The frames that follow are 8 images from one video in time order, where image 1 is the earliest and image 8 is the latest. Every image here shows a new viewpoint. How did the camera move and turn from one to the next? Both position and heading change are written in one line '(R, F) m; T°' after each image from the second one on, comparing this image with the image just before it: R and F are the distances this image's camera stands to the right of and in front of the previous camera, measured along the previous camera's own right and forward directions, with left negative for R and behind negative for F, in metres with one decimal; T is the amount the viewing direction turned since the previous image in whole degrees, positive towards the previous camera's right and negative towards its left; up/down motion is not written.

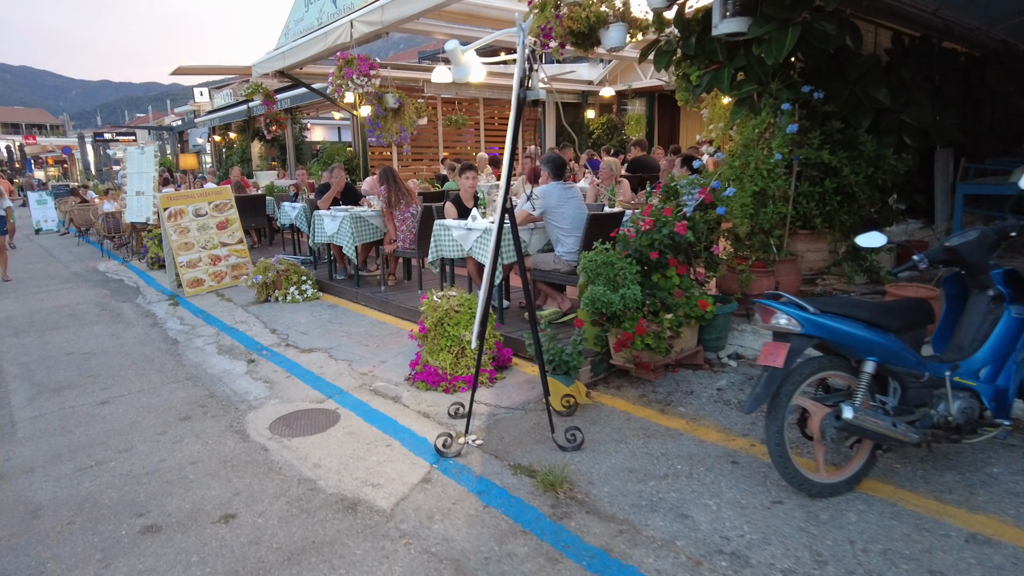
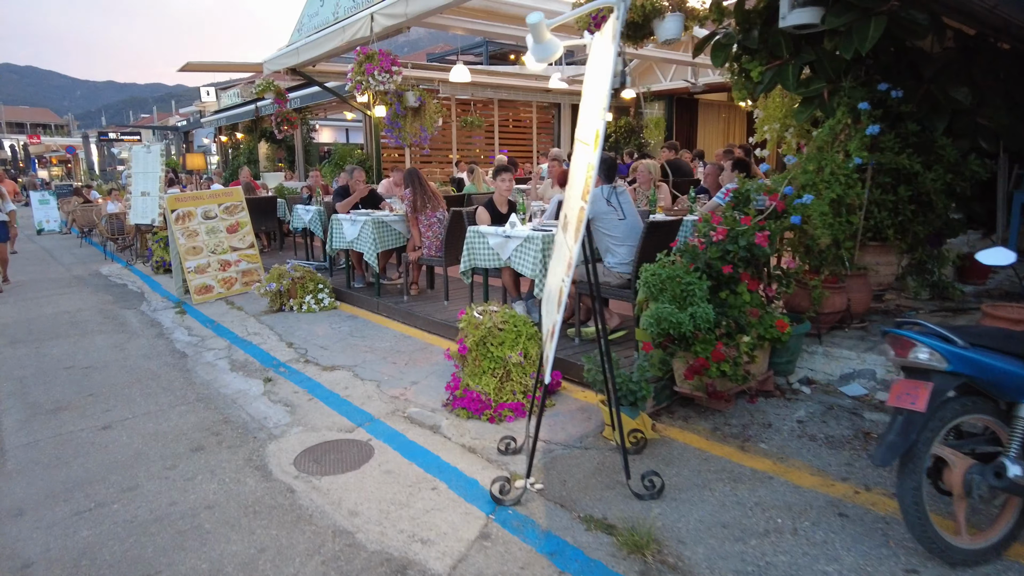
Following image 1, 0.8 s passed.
(-0.3, +0.5) m; 0°
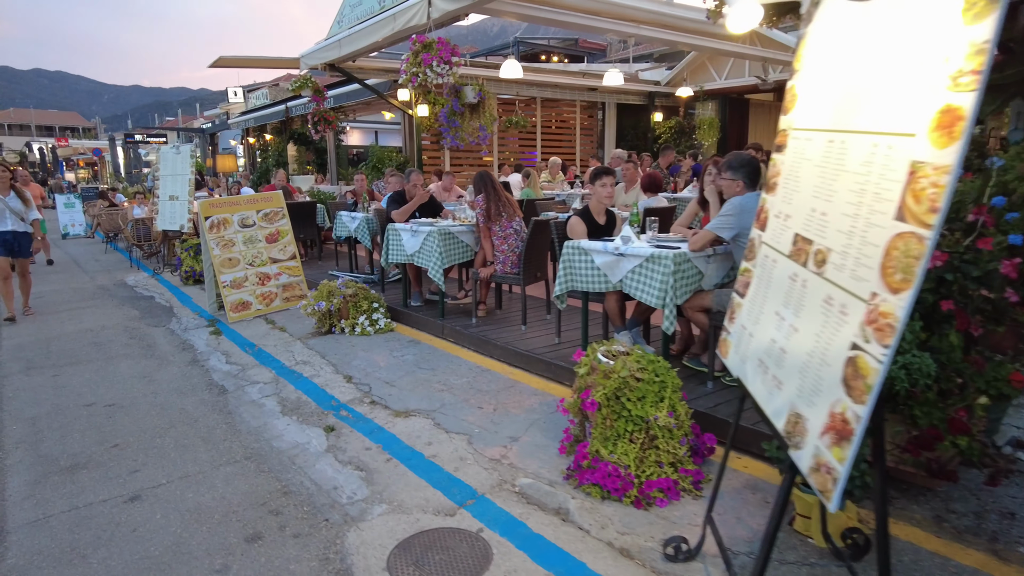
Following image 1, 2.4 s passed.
(-0.5, +0.9) m; -1°
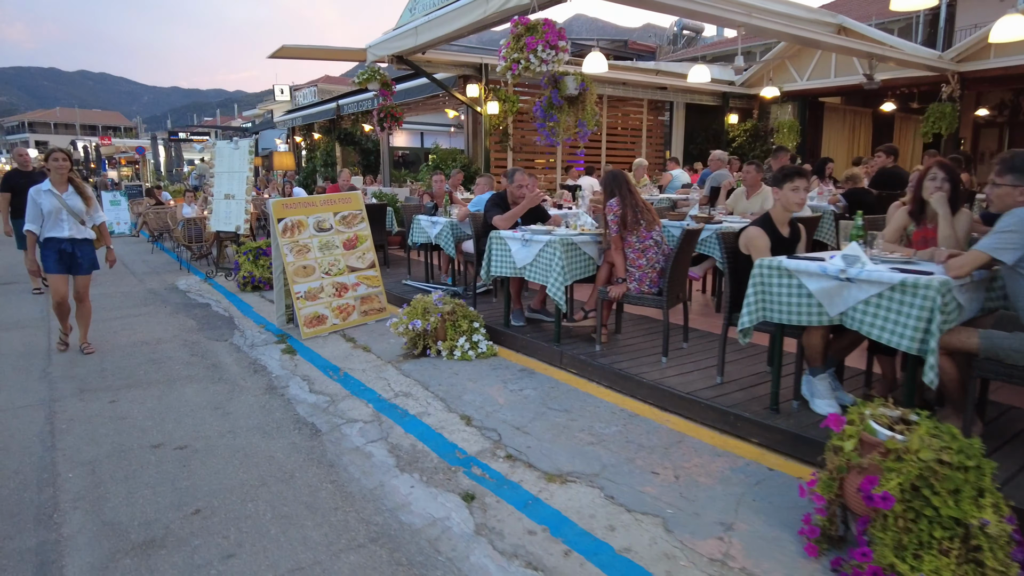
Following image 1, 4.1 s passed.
(-0.7, +0.8) m; -2°
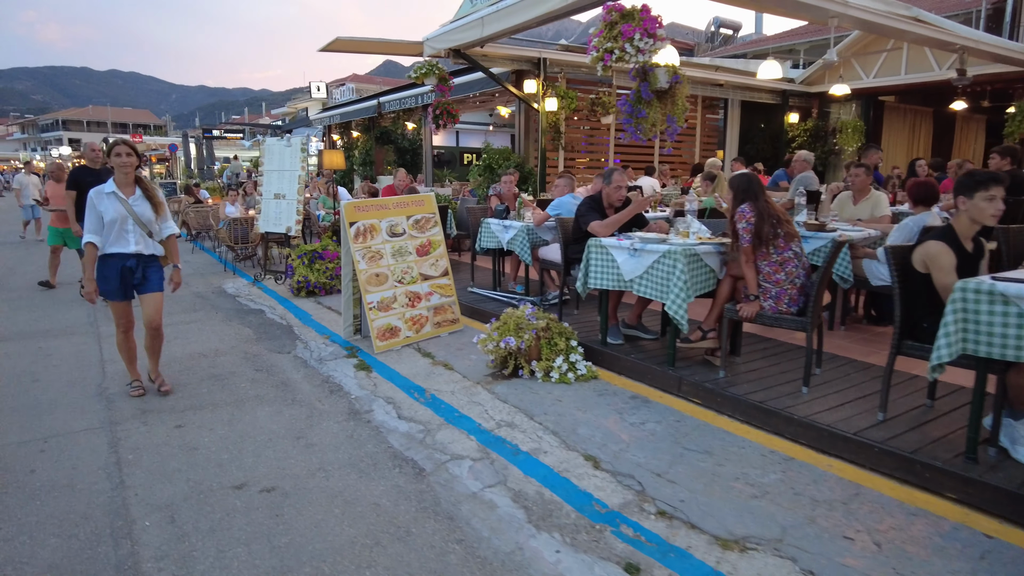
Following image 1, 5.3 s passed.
(-0.5, +0.5) m; -2°
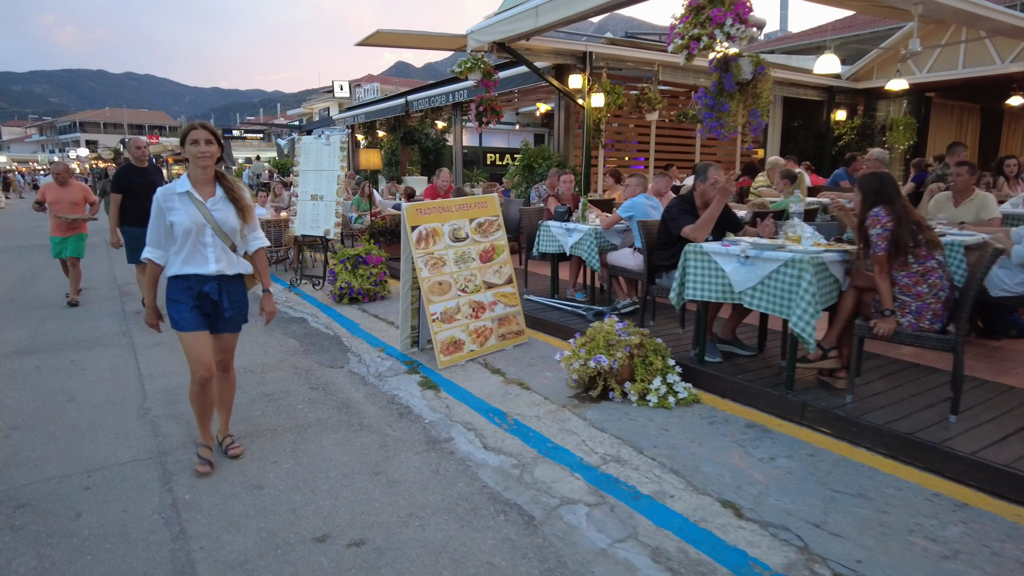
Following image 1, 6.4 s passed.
(-0.5, +0.5) m; -1°
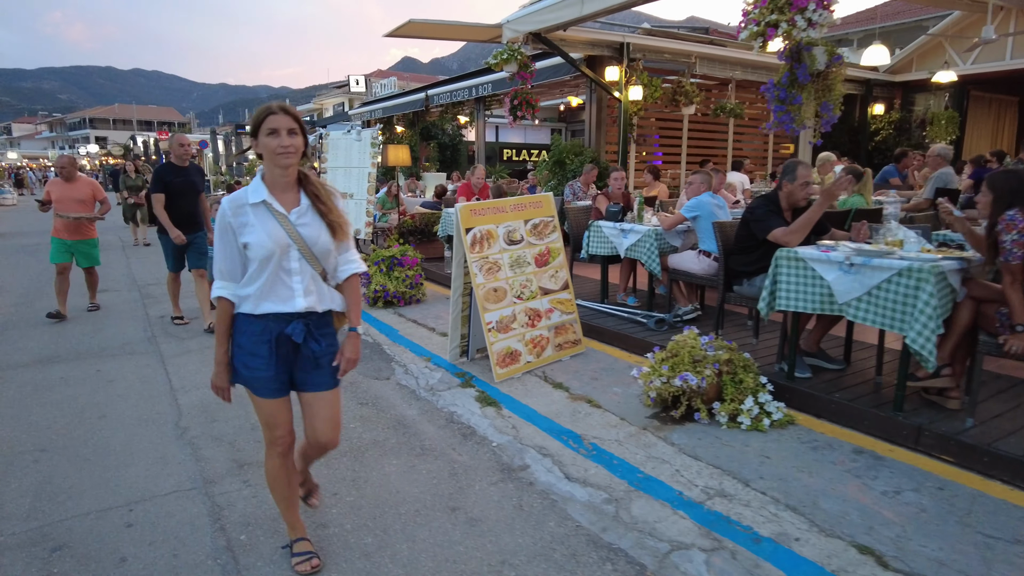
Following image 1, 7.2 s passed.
(-0.4, +0.4) m; -1°
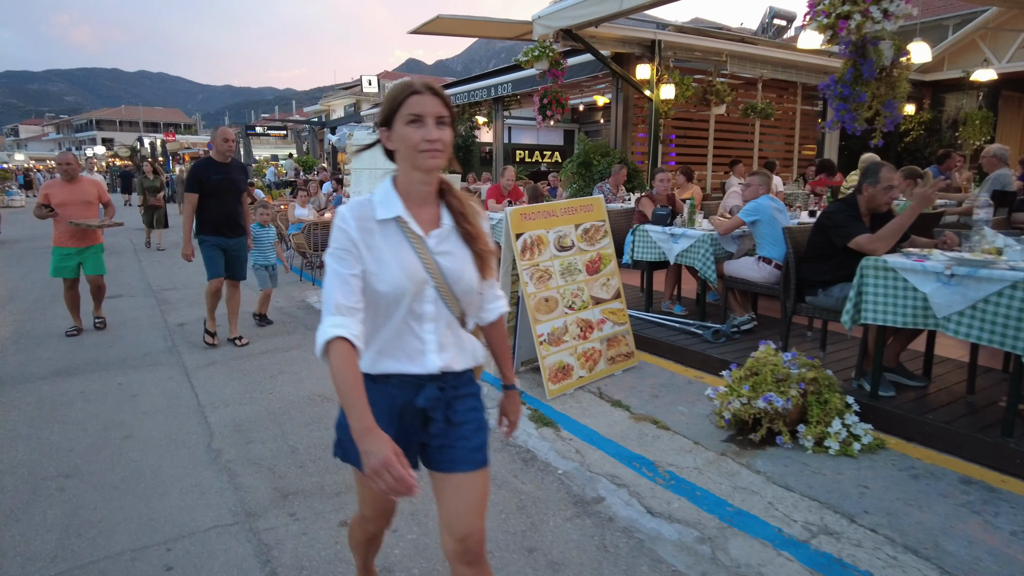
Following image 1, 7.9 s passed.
(-0.3, +0.3) m; 0°
